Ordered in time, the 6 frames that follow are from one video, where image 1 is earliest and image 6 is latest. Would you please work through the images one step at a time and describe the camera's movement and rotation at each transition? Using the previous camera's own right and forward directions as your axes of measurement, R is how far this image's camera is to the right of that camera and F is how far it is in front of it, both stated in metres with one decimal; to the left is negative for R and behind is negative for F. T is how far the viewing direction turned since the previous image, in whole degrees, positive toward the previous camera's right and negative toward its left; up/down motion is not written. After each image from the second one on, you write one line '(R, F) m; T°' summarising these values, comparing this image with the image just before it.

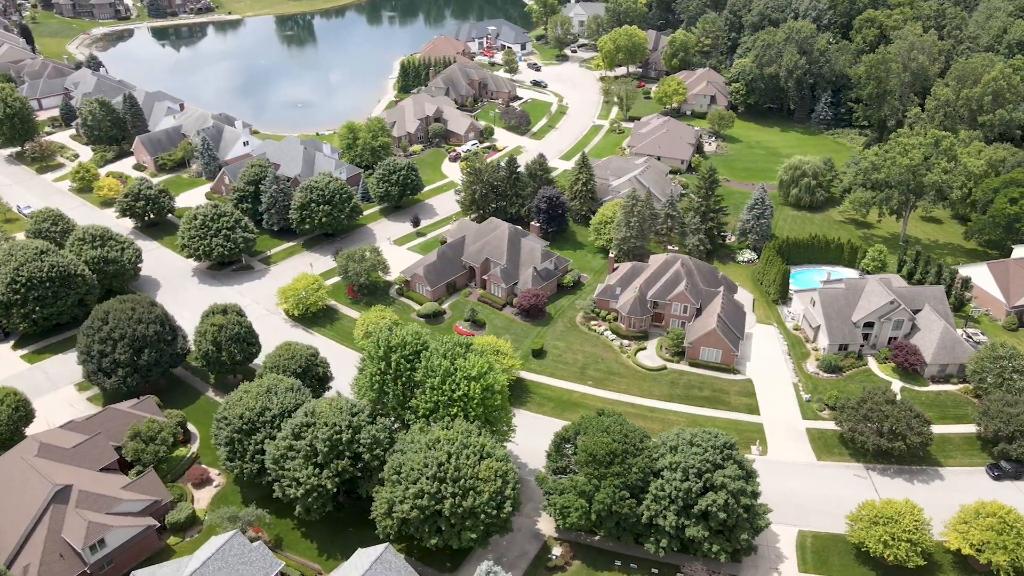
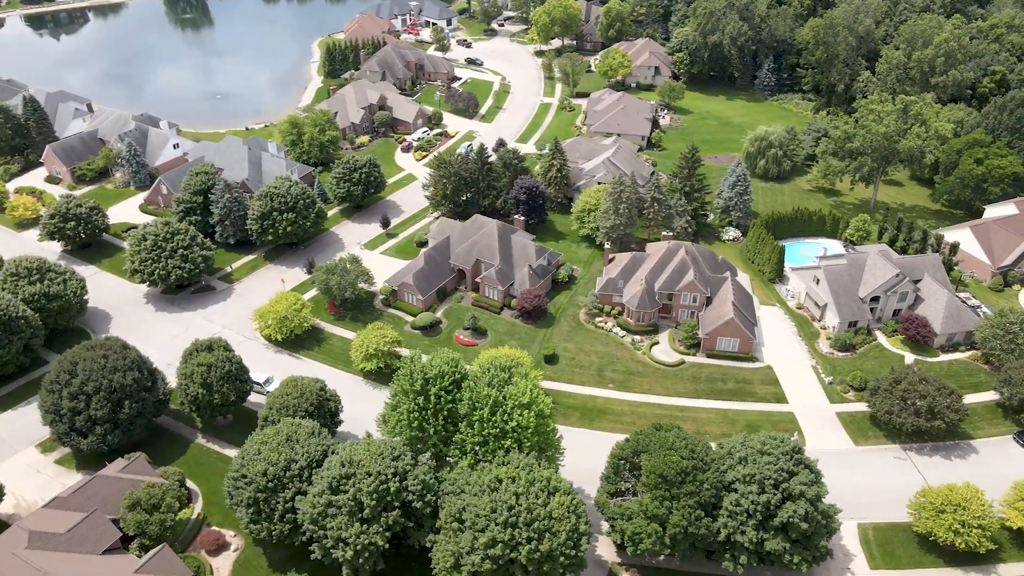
(-8.3, +4.9) m; +7°
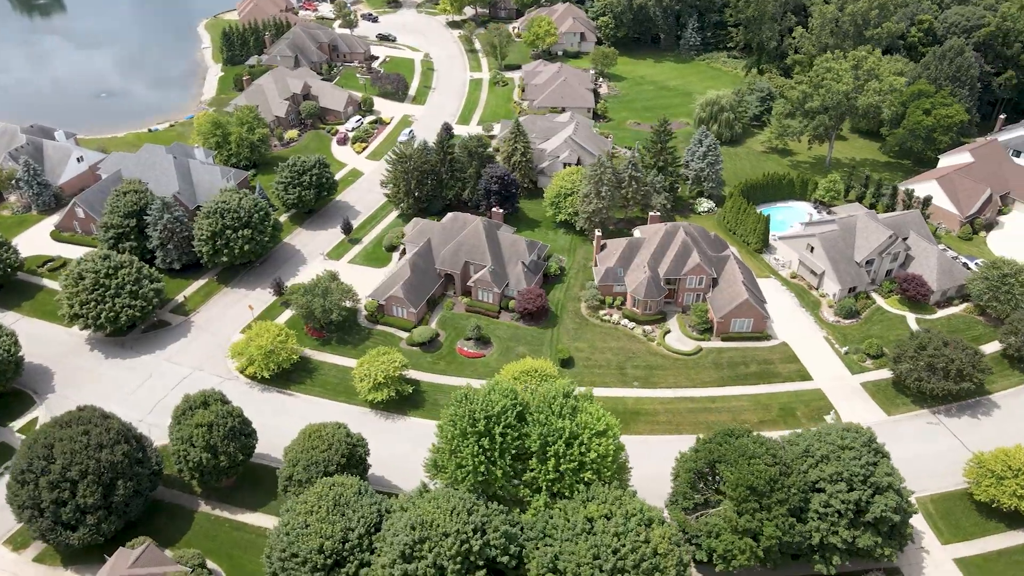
(-9.3, +5.4) m; +8°
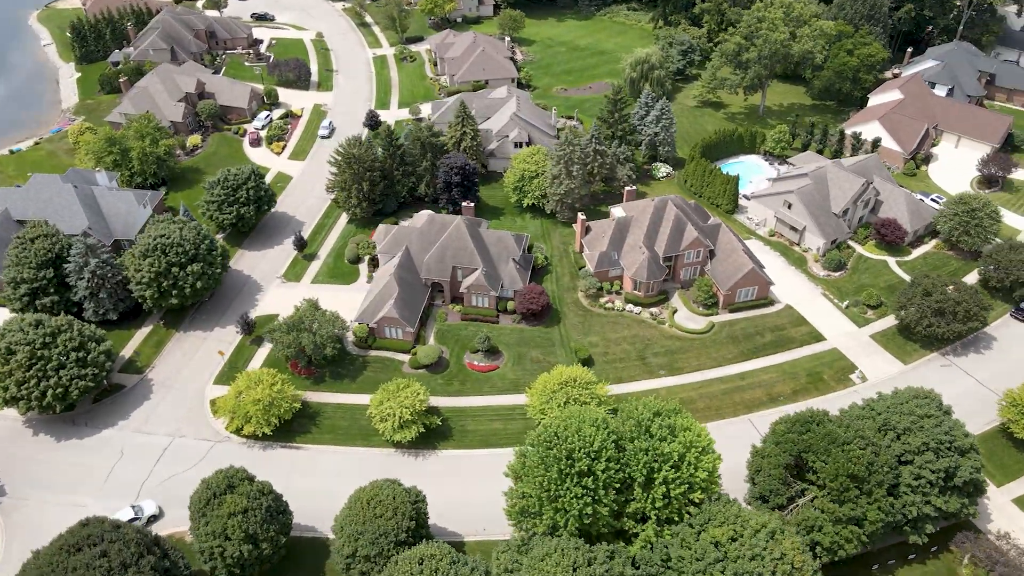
(-10.4, +5.6) m; +10°
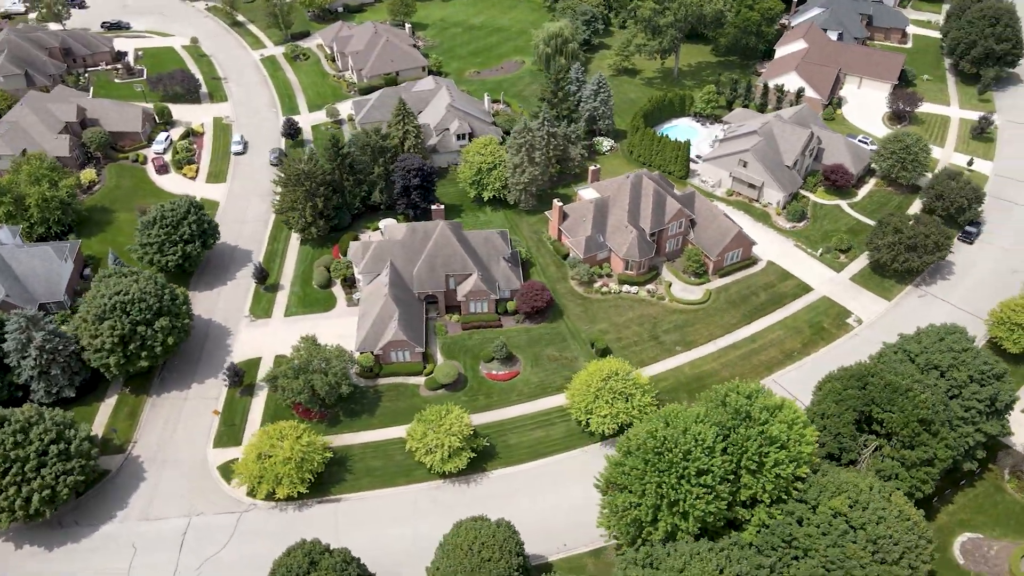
(-10.8, +3.5) m; +10°
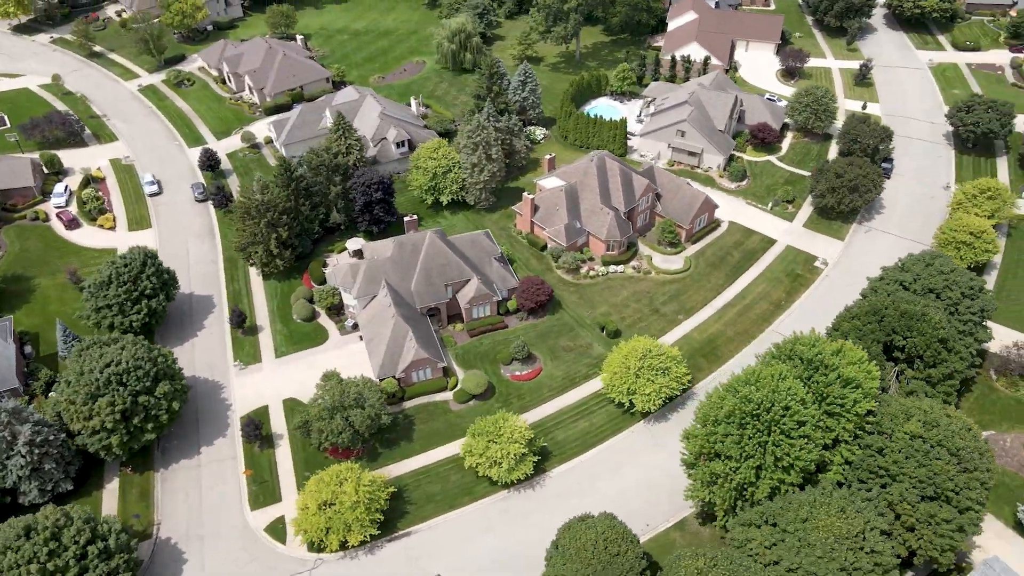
(-11.4, +1.7) m; +11°
